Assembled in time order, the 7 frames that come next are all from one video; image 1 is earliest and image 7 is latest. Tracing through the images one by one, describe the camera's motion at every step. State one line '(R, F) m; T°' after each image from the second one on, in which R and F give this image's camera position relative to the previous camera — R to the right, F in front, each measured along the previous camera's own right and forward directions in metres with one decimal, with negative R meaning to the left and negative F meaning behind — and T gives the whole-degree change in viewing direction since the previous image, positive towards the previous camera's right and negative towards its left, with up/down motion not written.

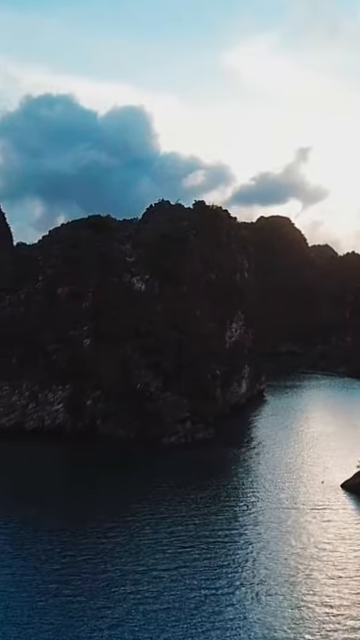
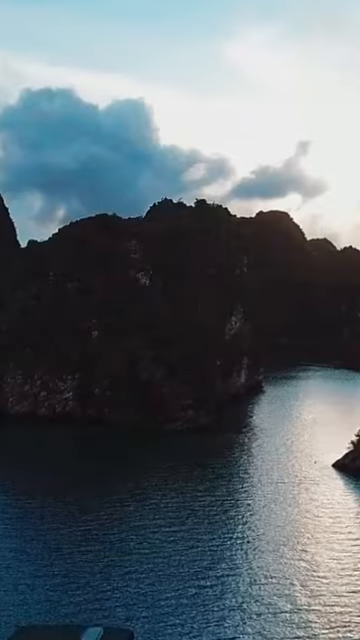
(-0.4, -5.8) m; 0°
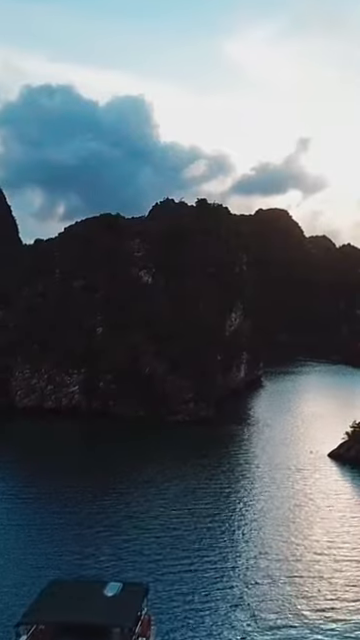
(-0.3, -3.4) m; 0°
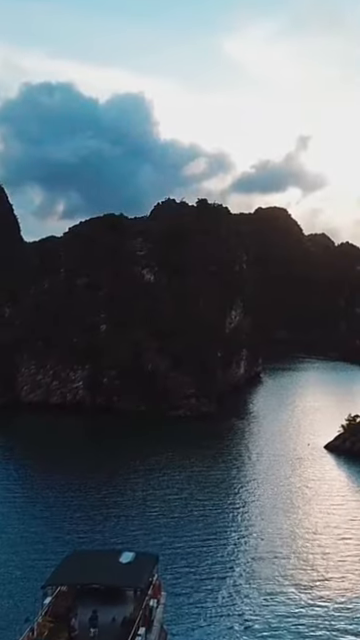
(-0.3, -3.0) m; 0°
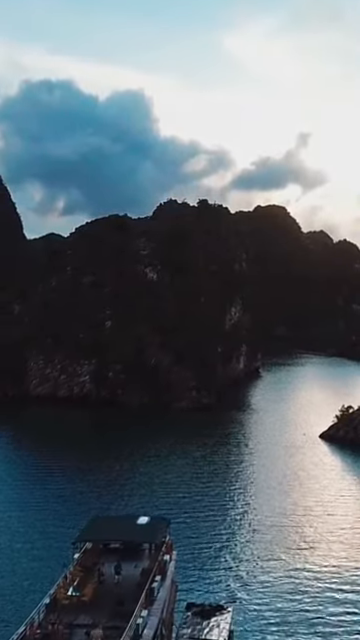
(-0.5, -4.6) m; 0°
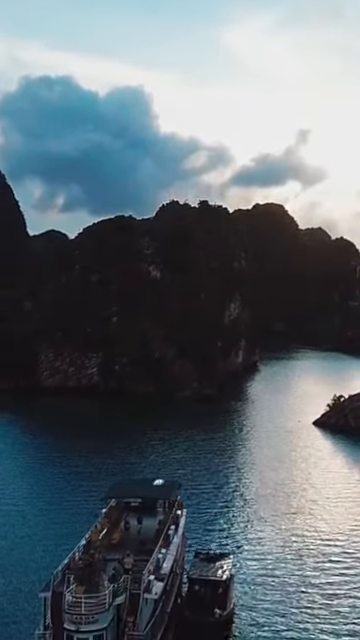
(-0.7, -6.3) m; 0°
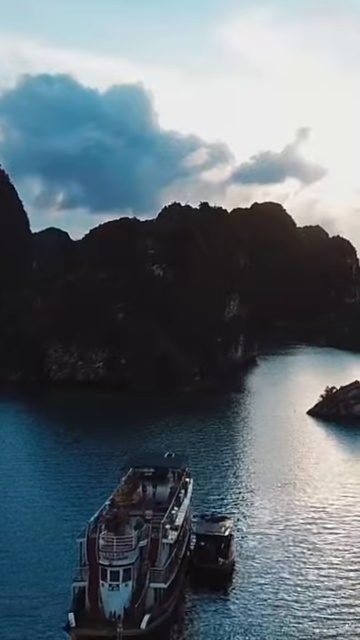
(-0.7, -6.3) m; 0°
